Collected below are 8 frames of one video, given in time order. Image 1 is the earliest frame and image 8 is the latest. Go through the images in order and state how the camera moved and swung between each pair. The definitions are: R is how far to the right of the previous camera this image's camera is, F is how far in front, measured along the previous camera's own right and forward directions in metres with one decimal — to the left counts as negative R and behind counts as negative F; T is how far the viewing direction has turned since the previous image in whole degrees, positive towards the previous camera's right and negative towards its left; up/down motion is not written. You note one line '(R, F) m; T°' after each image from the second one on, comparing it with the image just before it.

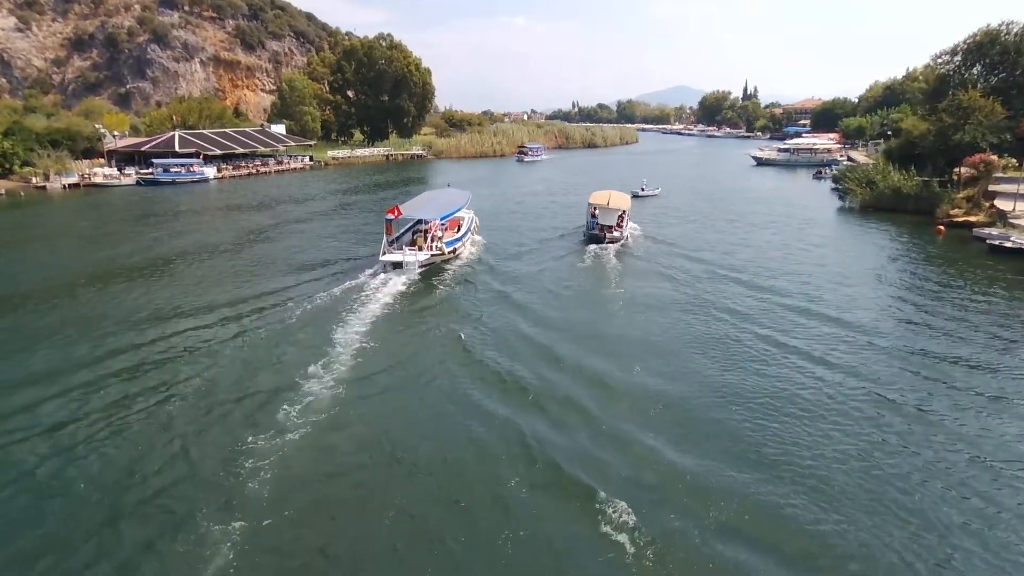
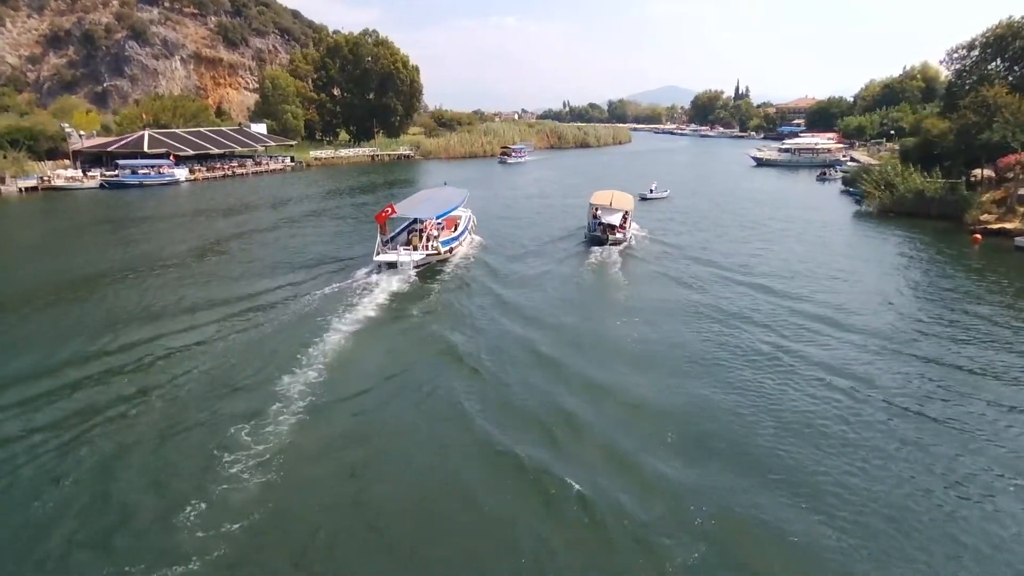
(0.0, +2.6) m; +1°
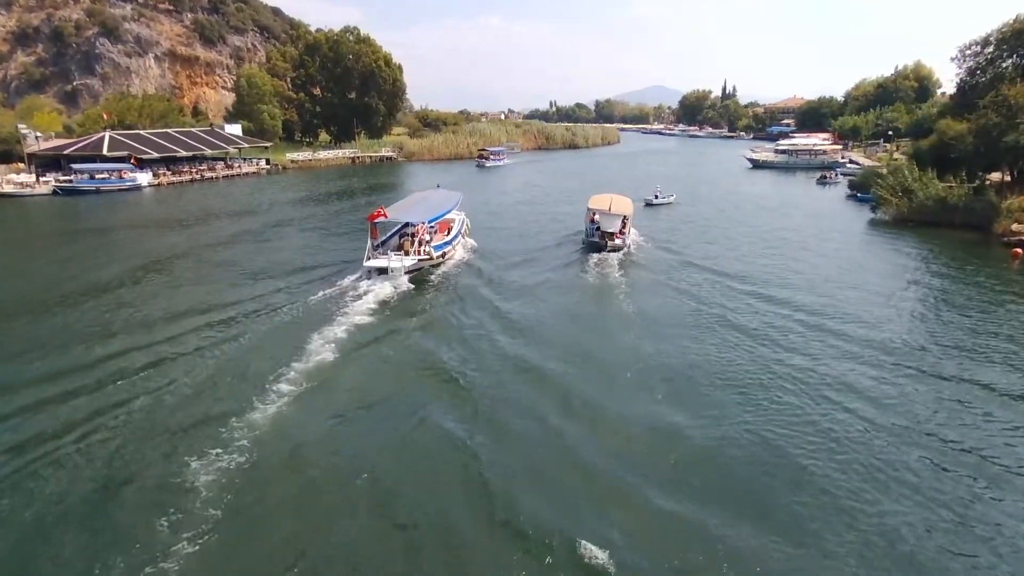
(0.0, +2.6) m; +1°
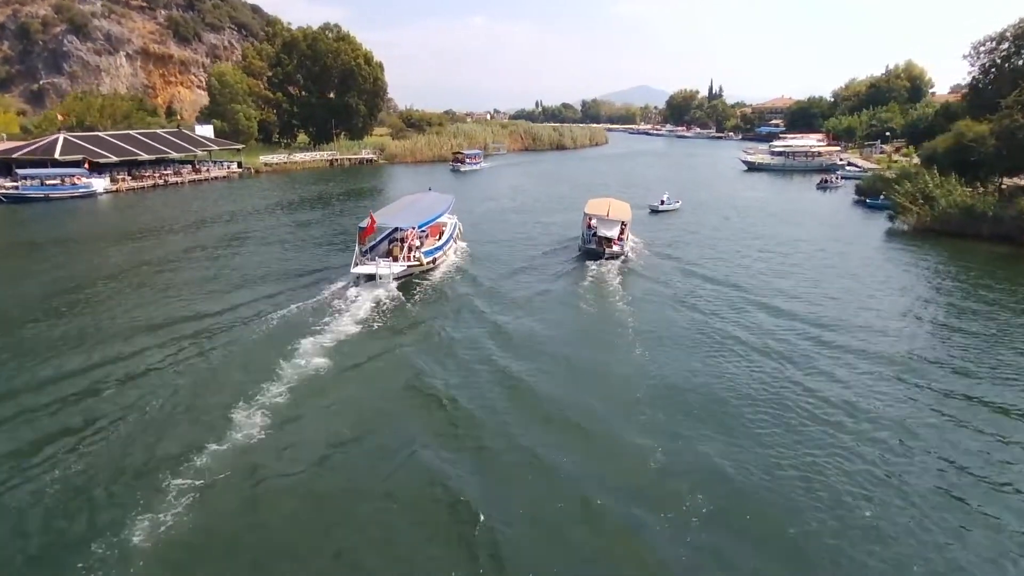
(0.0, +2.7) m; +1°
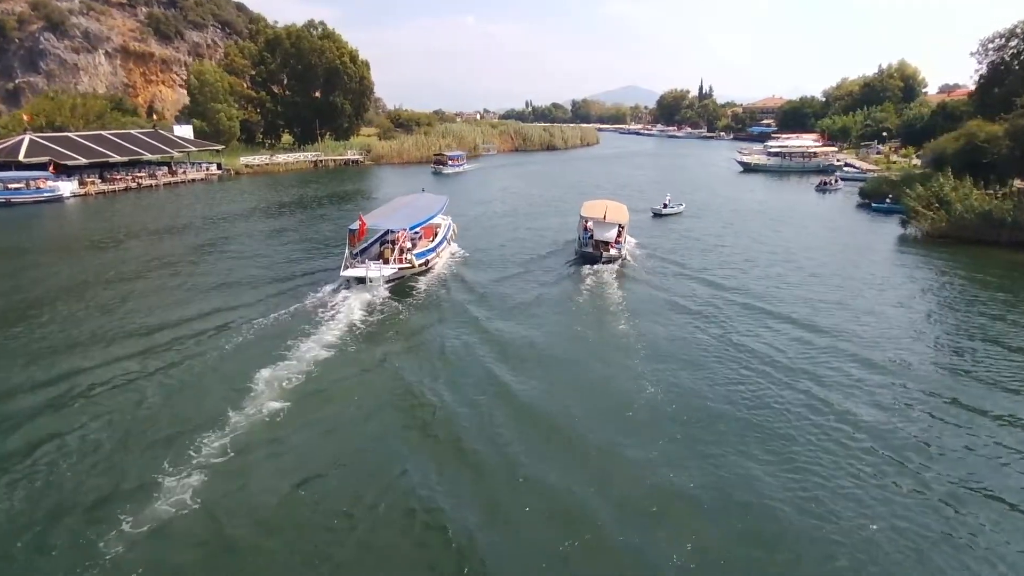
(0.0, +1.7) m; +1°
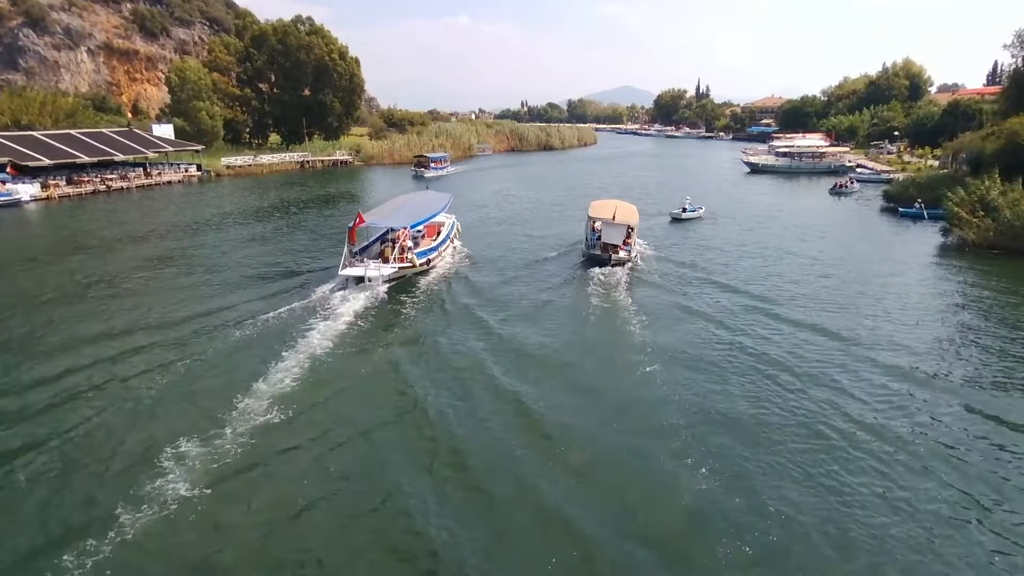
(-0.1, +2.6) m; 0°
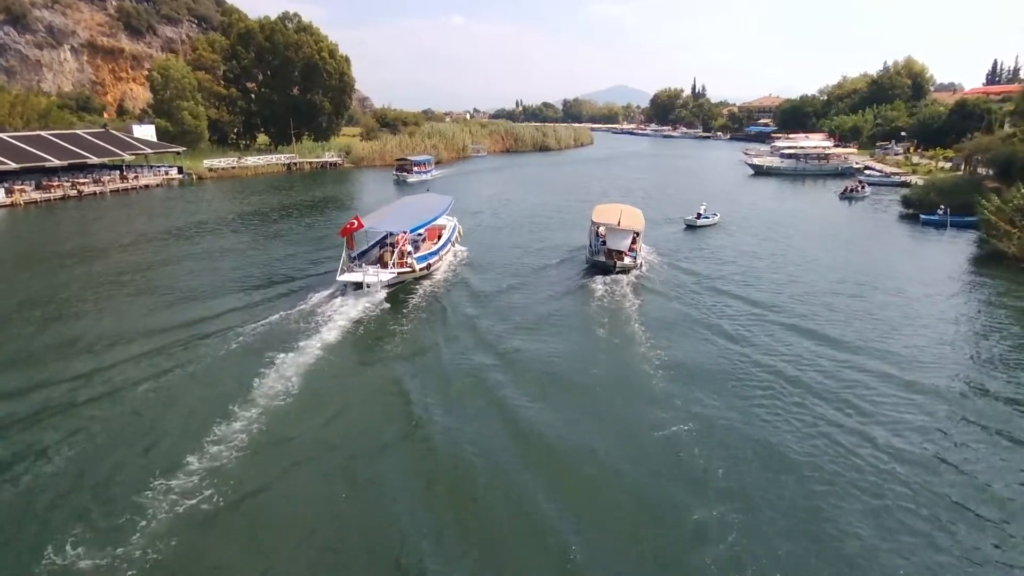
(0.0, +2.0) m; 0°
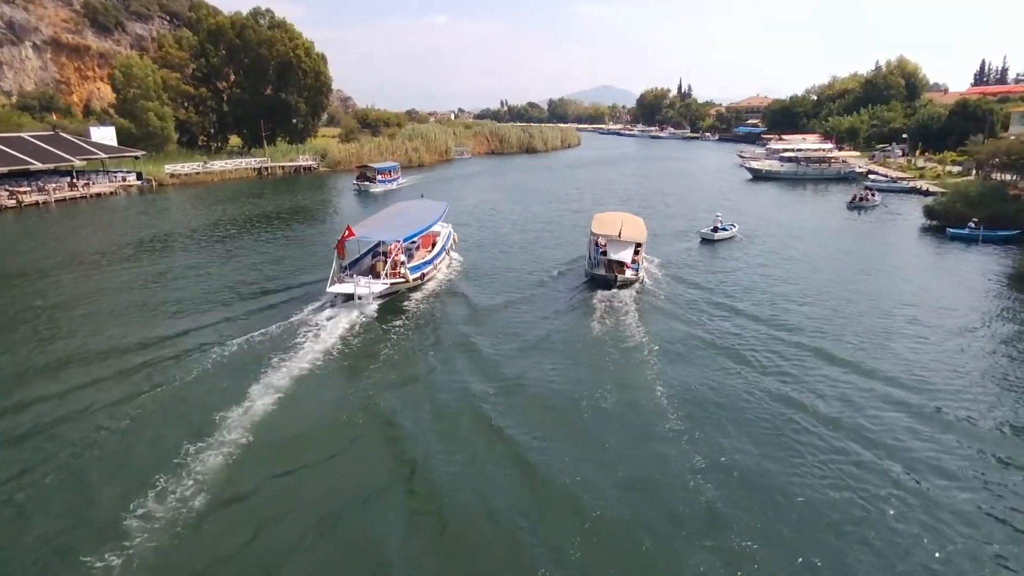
(0.0, +3.0) m; +1°
